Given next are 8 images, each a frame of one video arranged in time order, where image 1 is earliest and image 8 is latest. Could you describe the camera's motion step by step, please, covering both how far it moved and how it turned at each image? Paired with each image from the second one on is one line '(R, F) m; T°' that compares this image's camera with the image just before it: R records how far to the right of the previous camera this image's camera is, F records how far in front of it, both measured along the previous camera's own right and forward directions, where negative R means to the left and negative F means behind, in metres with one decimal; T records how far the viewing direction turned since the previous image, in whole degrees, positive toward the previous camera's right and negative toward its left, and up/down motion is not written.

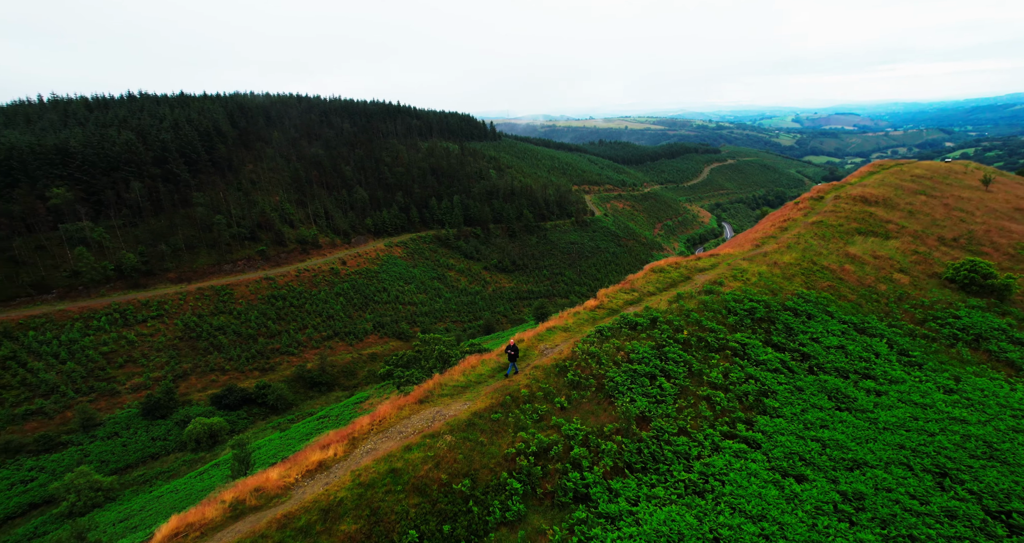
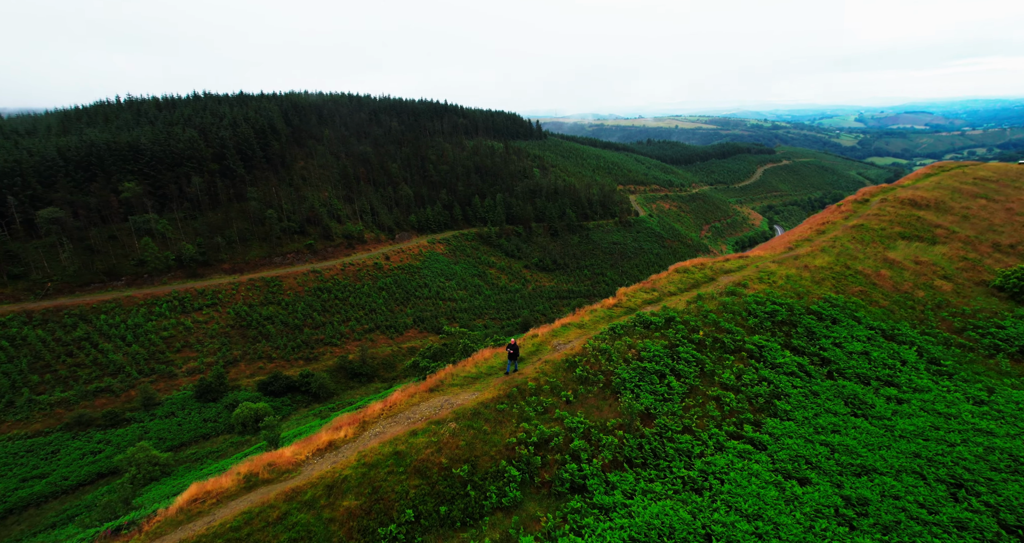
(+0.8, -0.3) m; -4°
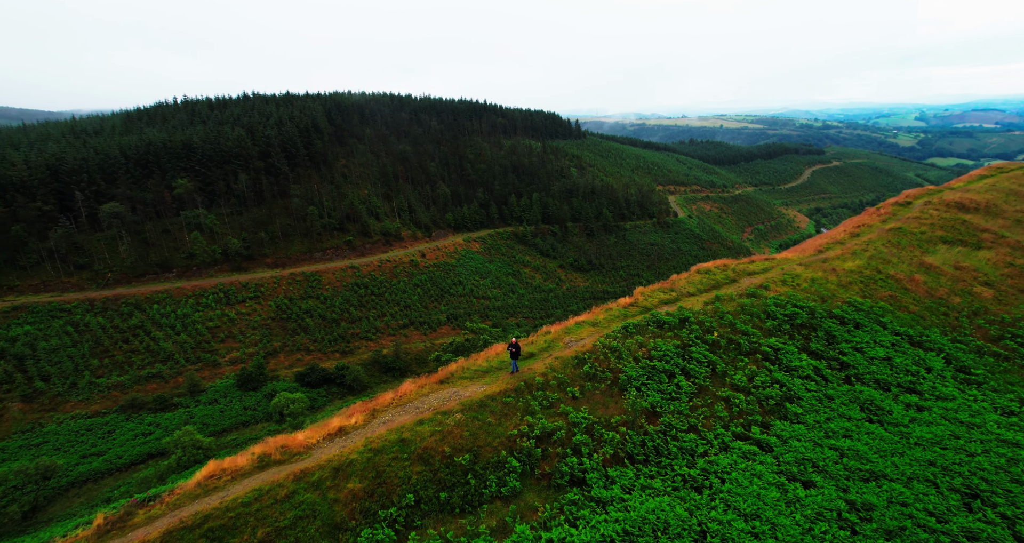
(+0.6, -0.2) m; -3°
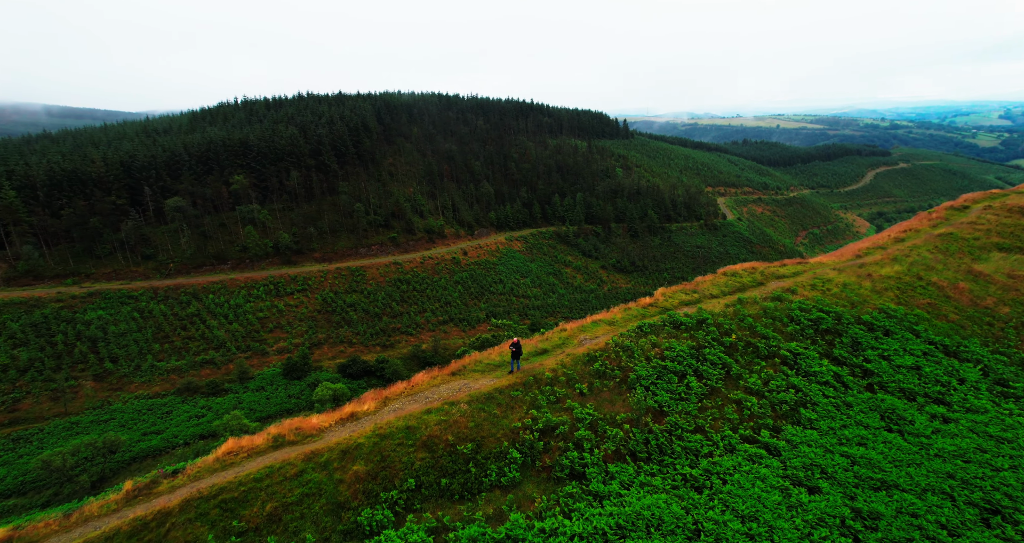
(+0.7, -0.2) m; -4°
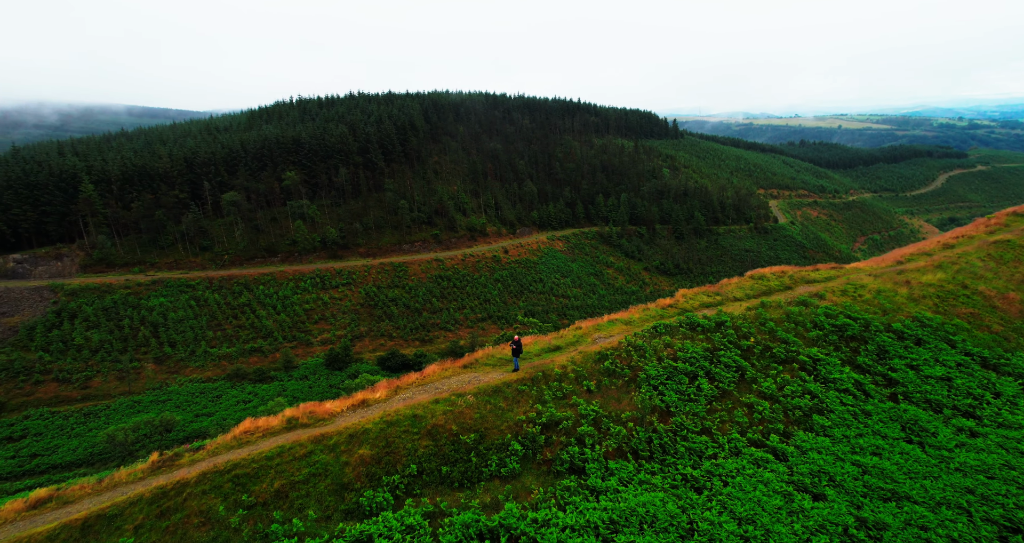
(+0.7, -0.2) m; -4°
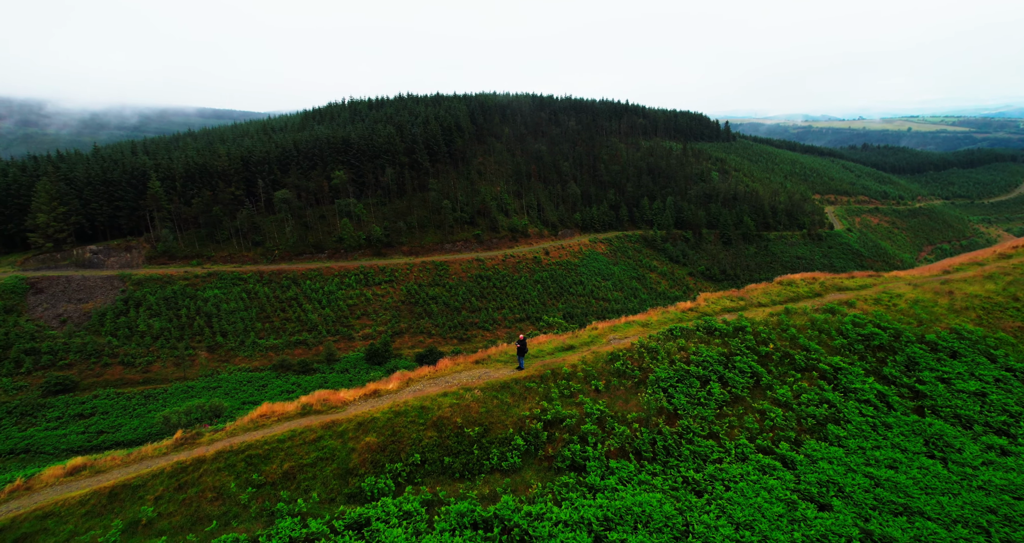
(+0.7, -0.2) m; -3°
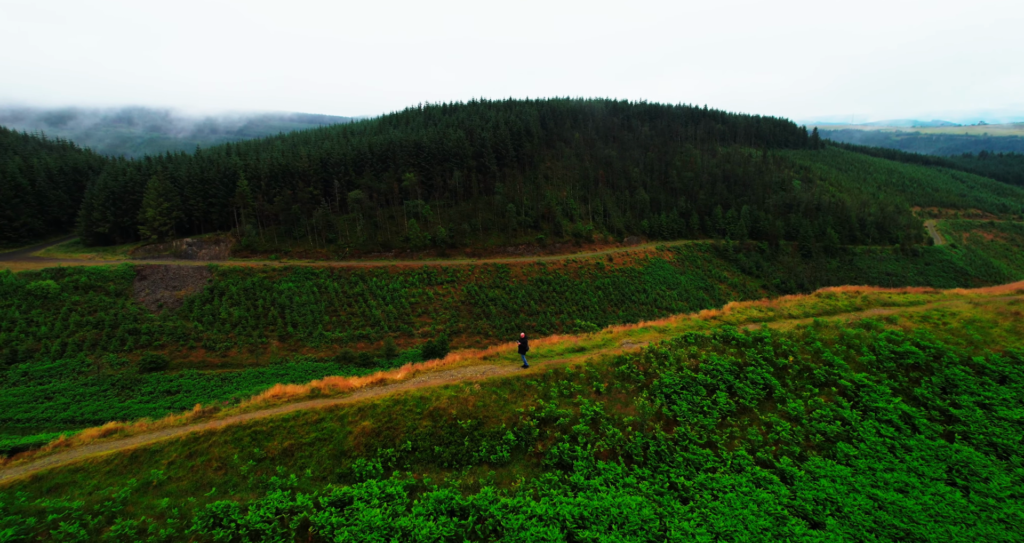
(+1.4, -0.2) m; -5°
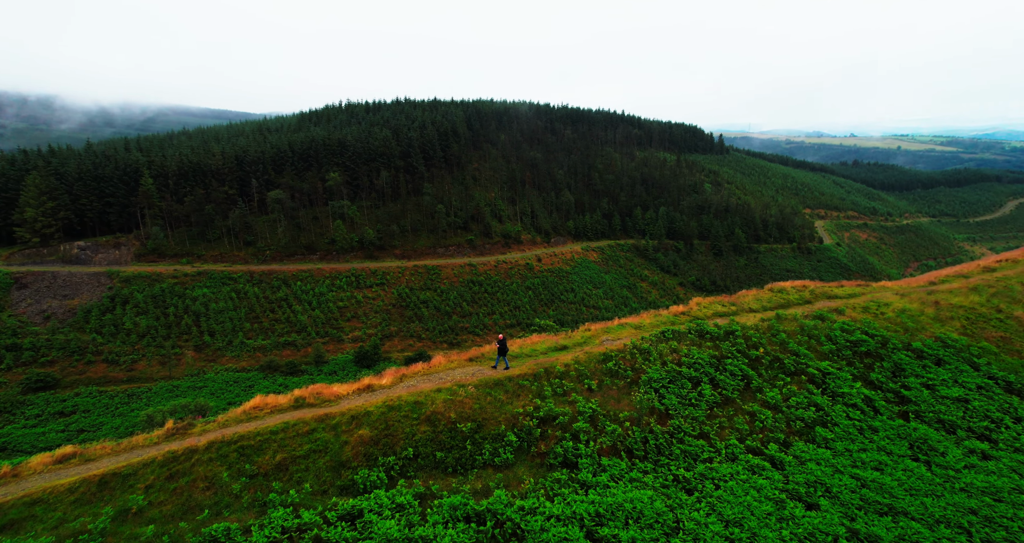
(-1.6, +0.2) m; +6°
